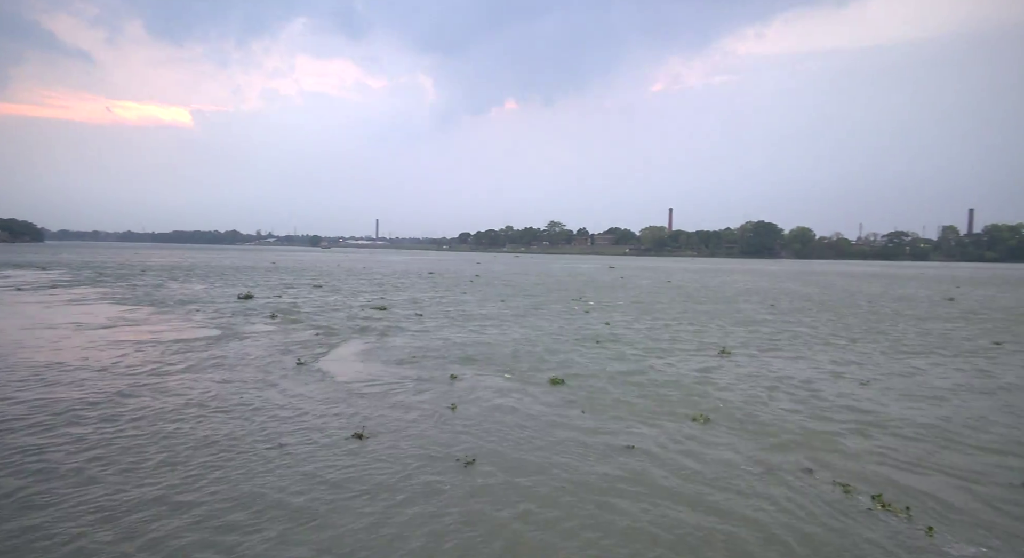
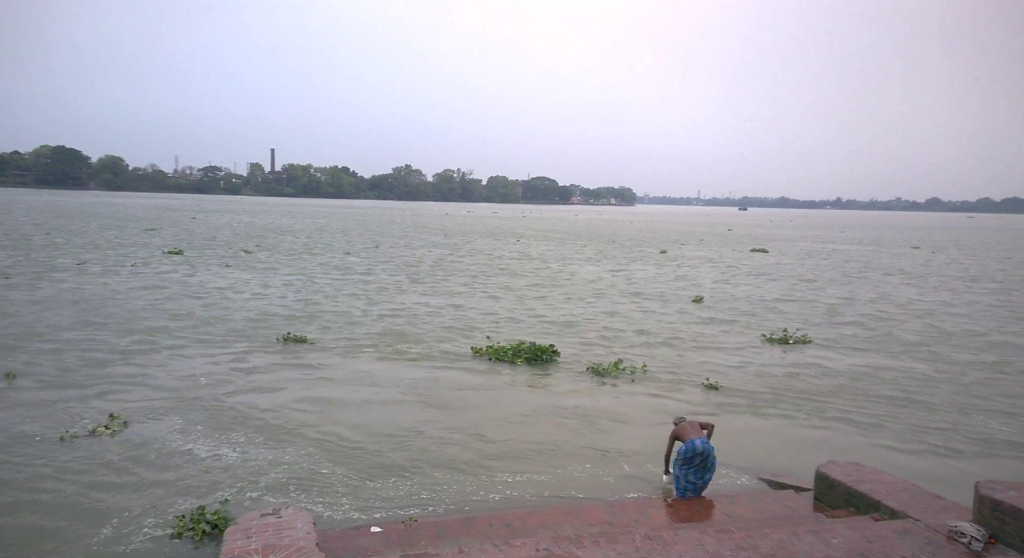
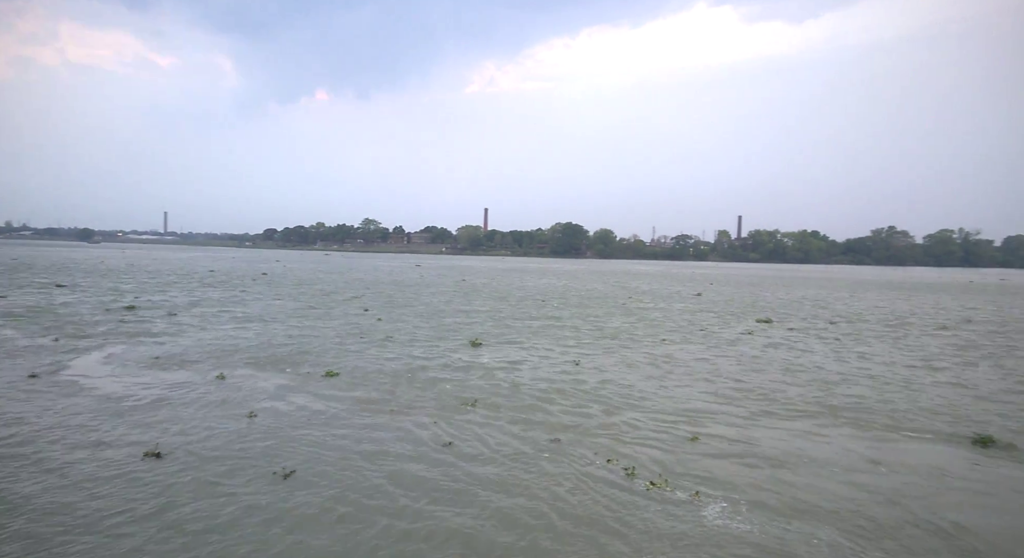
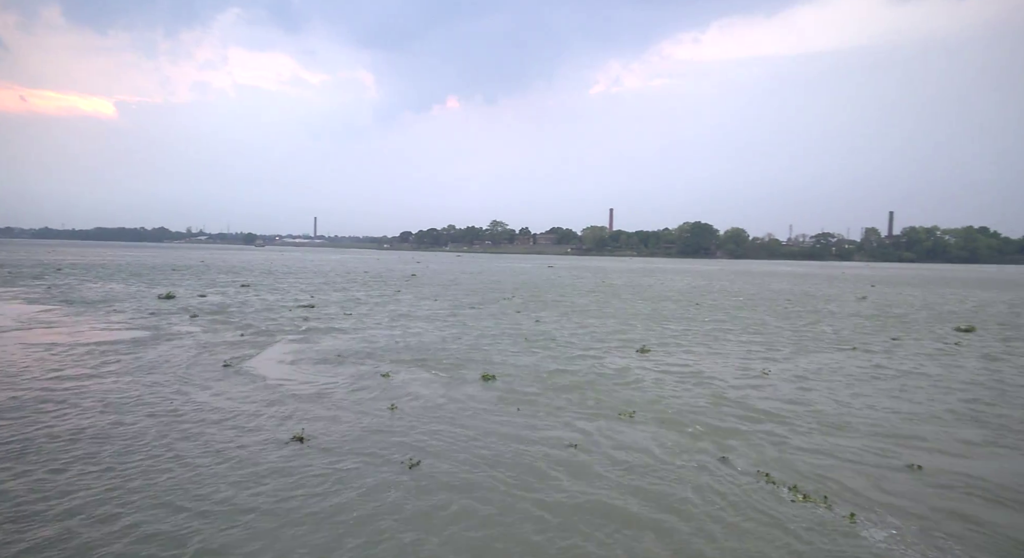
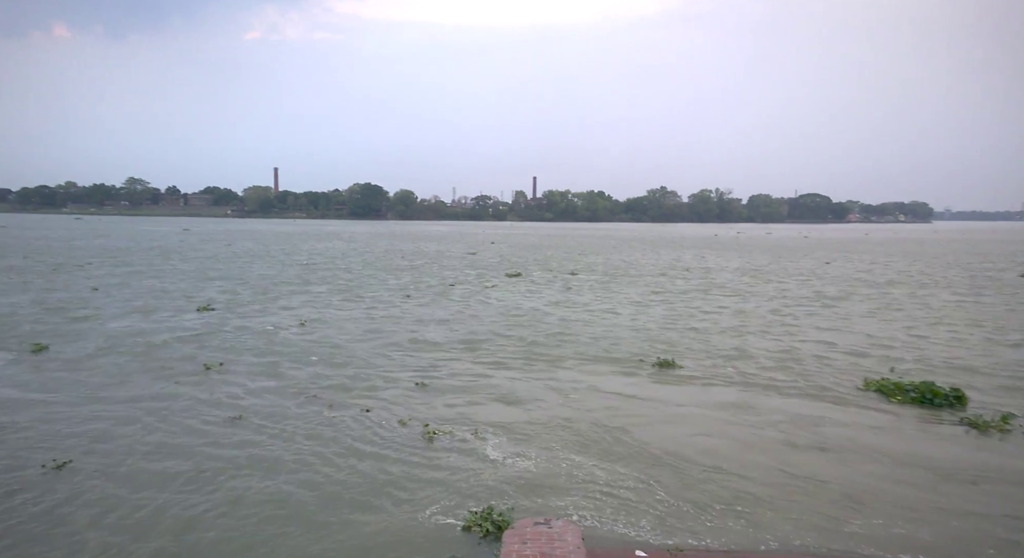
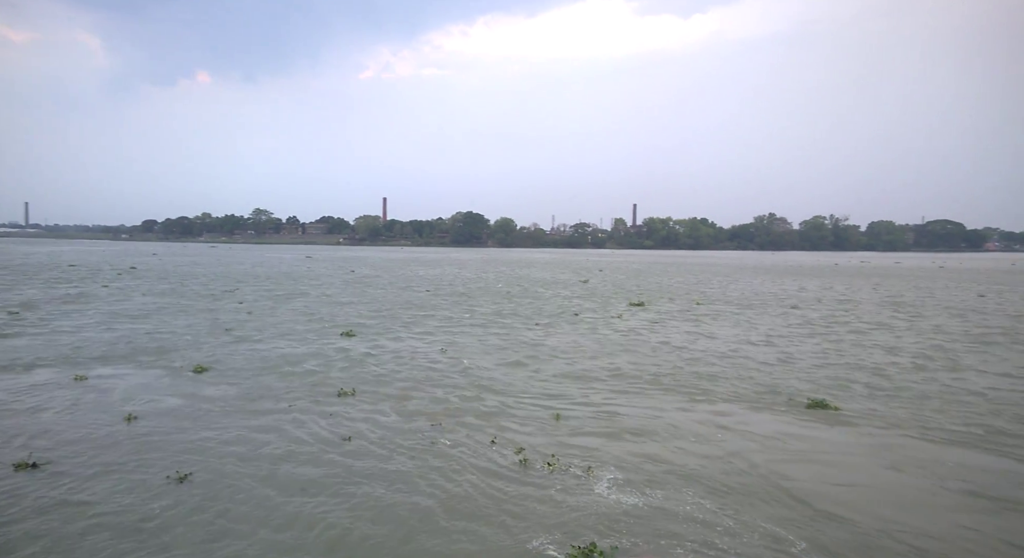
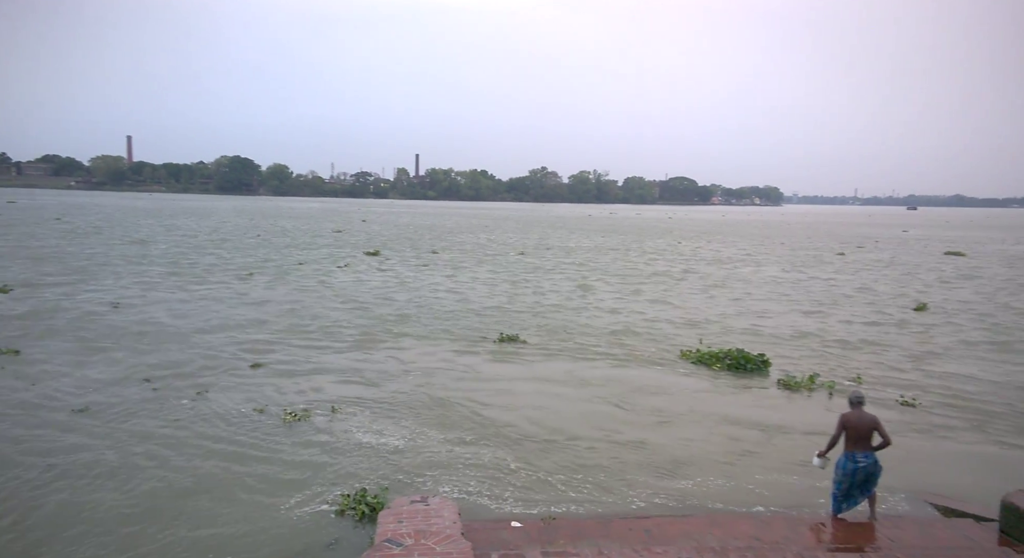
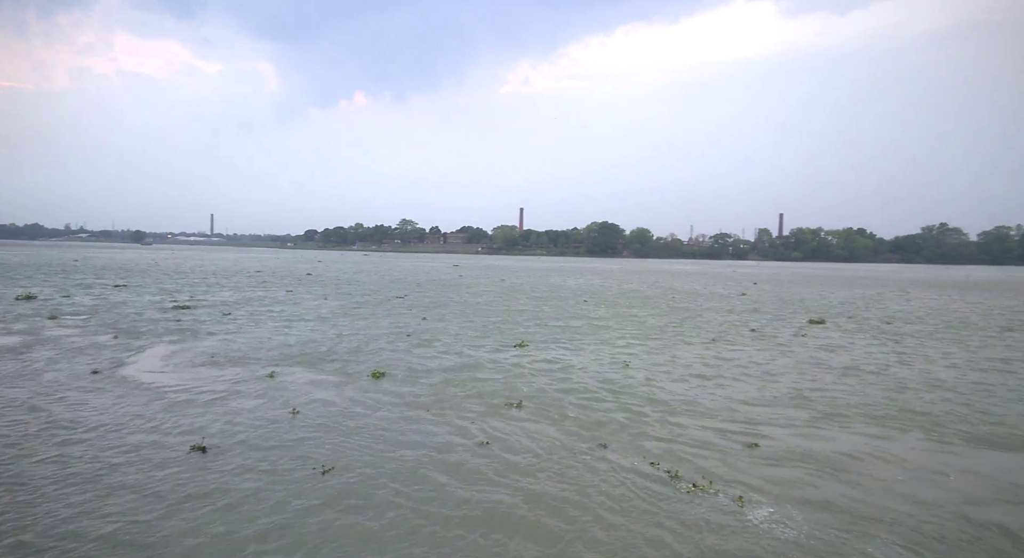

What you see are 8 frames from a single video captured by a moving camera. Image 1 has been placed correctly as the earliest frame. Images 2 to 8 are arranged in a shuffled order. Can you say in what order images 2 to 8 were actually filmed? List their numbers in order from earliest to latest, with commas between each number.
4, 8, 3, 6, 5, 7, 2
